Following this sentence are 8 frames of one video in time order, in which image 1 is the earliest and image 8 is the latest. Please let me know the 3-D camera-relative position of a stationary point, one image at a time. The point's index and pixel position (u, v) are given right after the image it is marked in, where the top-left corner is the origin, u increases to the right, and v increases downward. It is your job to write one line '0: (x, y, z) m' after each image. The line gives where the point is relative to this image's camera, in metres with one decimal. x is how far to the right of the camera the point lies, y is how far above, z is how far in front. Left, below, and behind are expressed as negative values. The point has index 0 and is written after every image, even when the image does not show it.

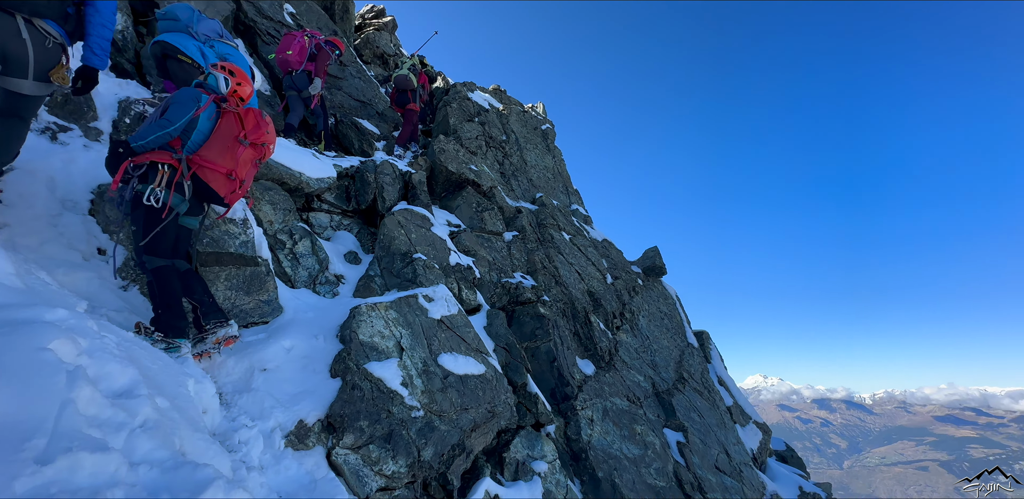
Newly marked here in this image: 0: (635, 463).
0: (+4.8, -8.4, +17.4) m
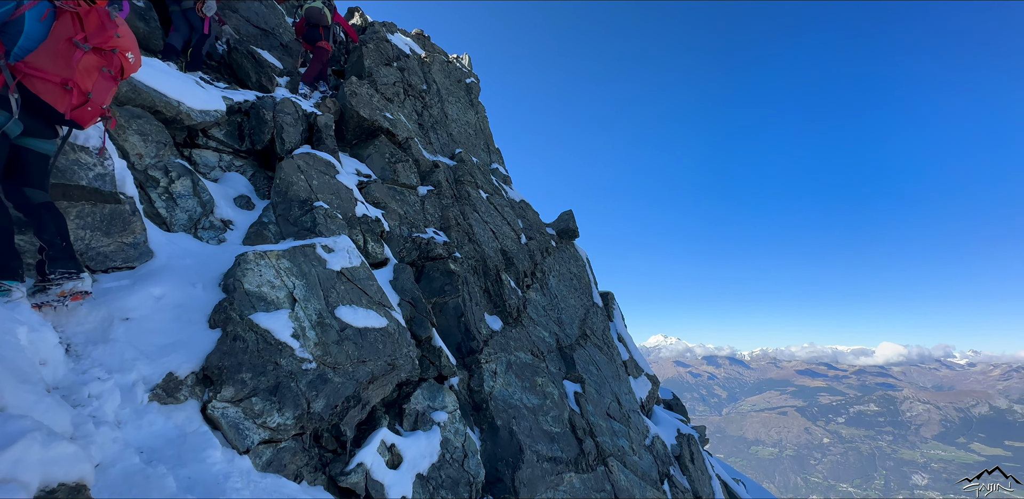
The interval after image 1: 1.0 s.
0: (+0.8, -6.8, +18.5) m
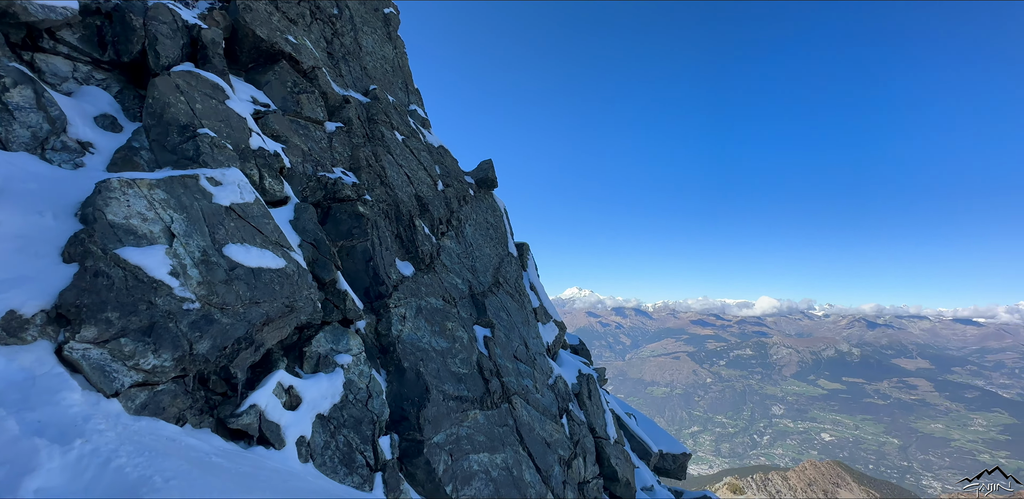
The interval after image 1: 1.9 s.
0: (-3.0, -4.5, +18.9) m
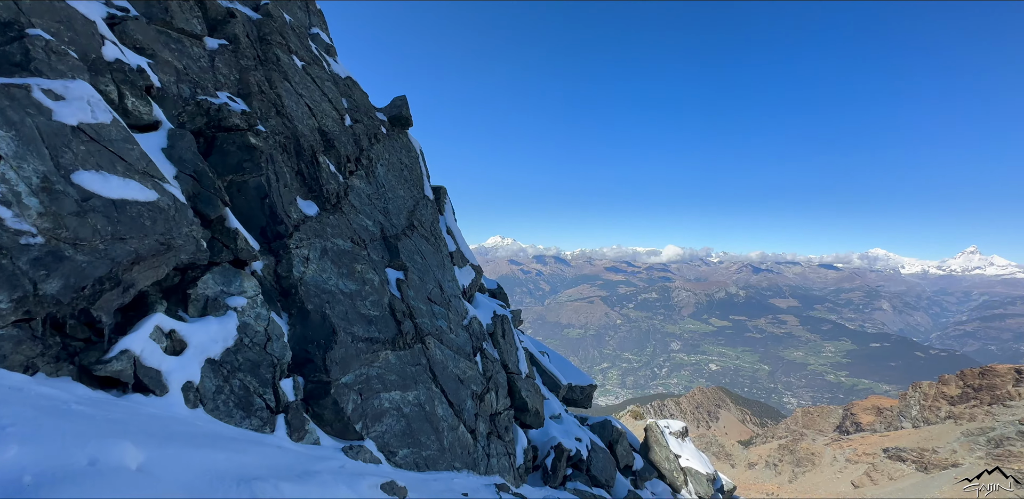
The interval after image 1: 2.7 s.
0: (-6.7, -2.0, +18.4) m
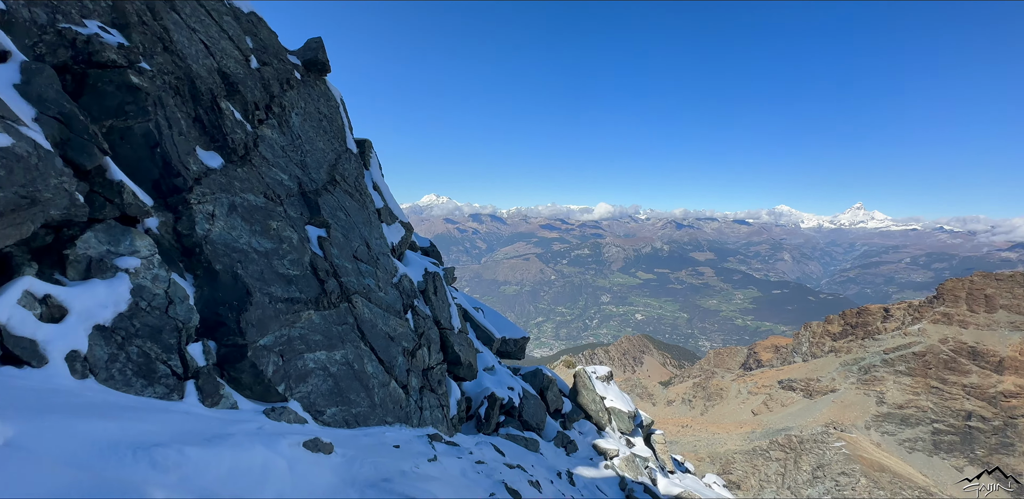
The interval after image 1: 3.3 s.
0: (-9.6, -0.3, +17.3) m
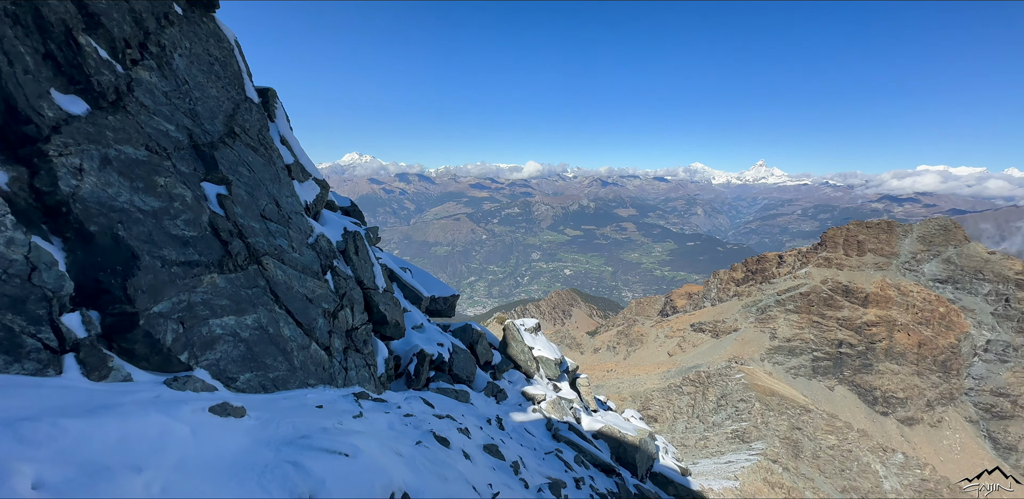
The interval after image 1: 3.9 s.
0: (-12.6, +1.2, +15.5) m
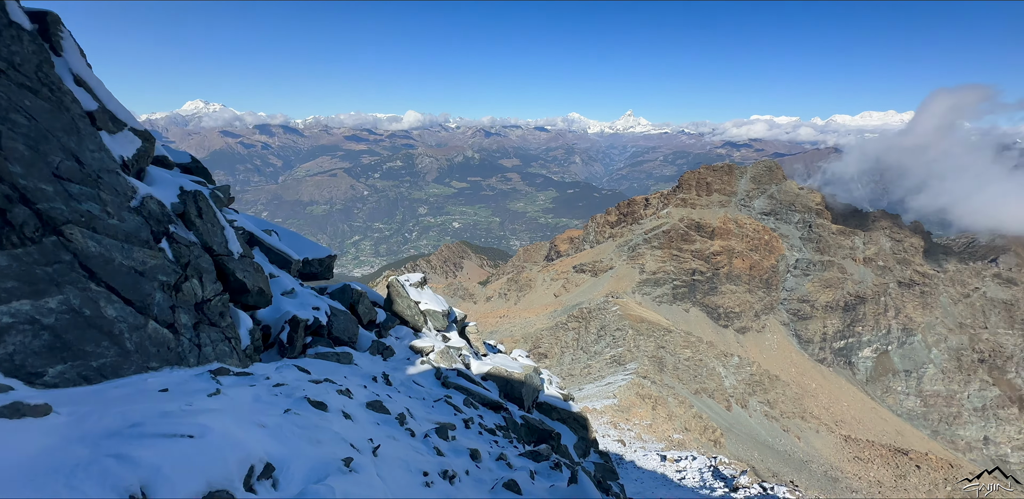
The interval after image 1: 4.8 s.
0: (-16.8, +1.8, +11.6) m
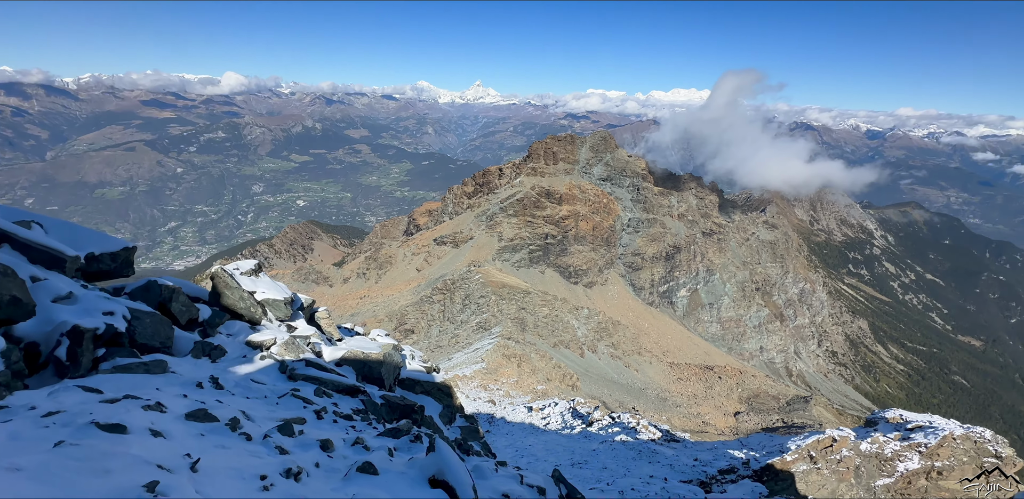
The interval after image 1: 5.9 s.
0: (-20.4, +1.0, +5.6) m
